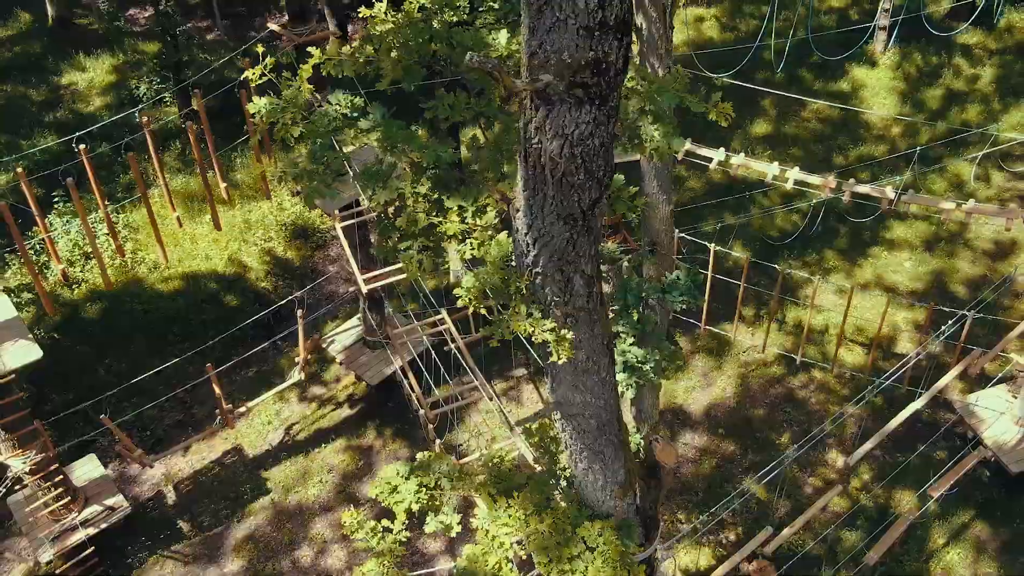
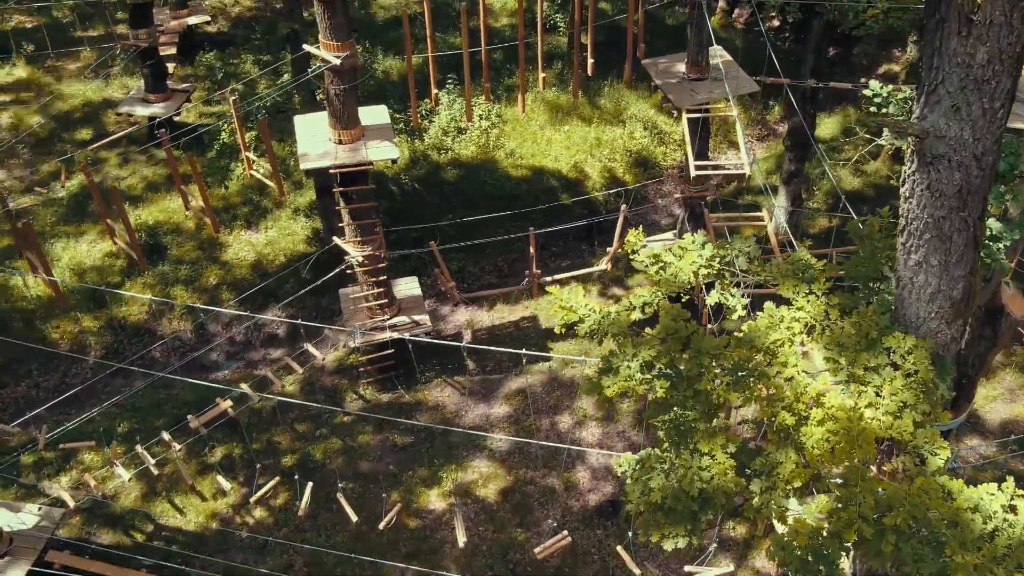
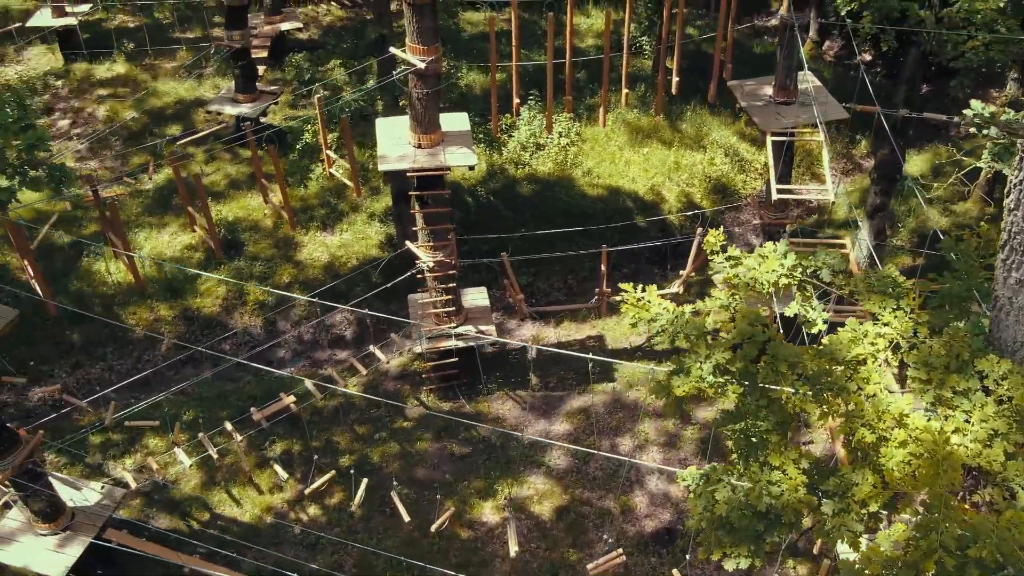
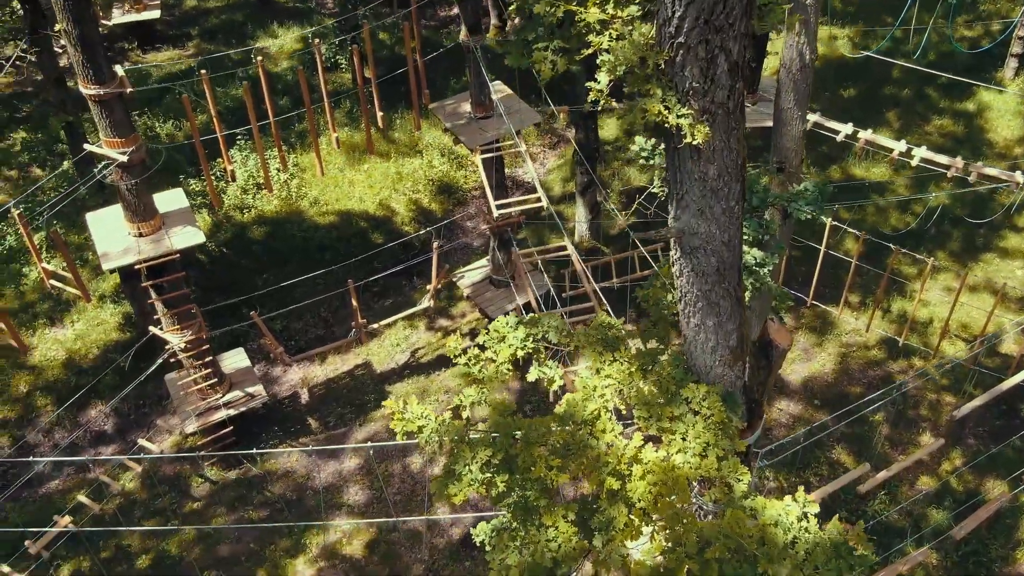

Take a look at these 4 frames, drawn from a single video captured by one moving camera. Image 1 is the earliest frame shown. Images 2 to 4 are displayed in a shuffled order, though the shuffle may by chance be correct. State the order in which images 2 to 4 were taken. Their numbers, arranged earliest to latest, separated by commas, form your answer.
4, 2, 3
